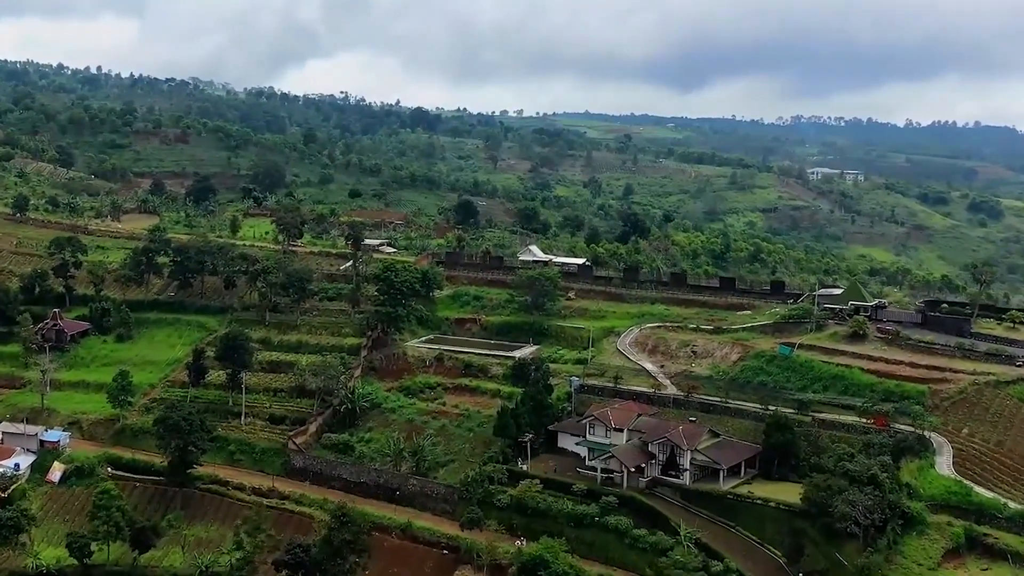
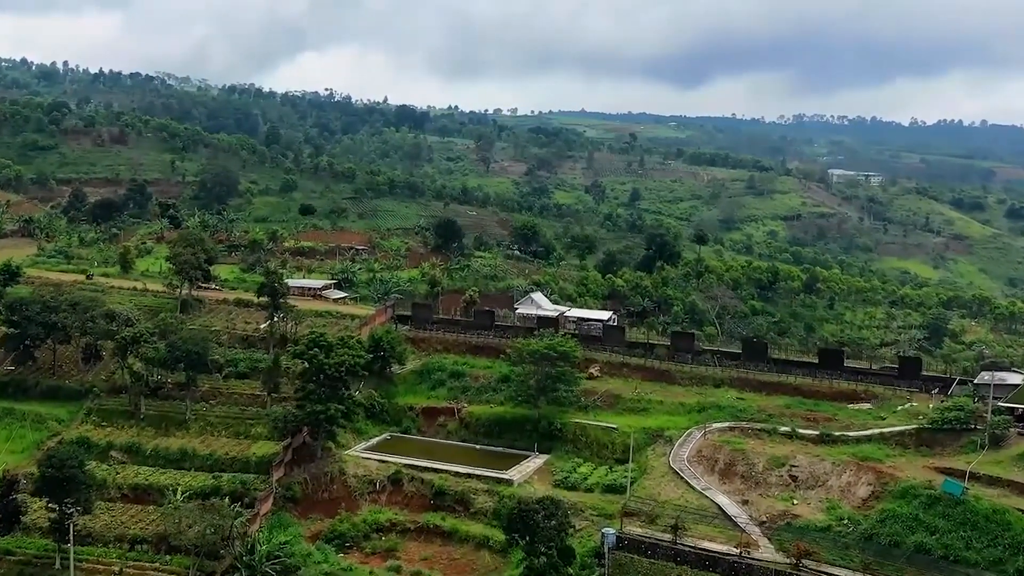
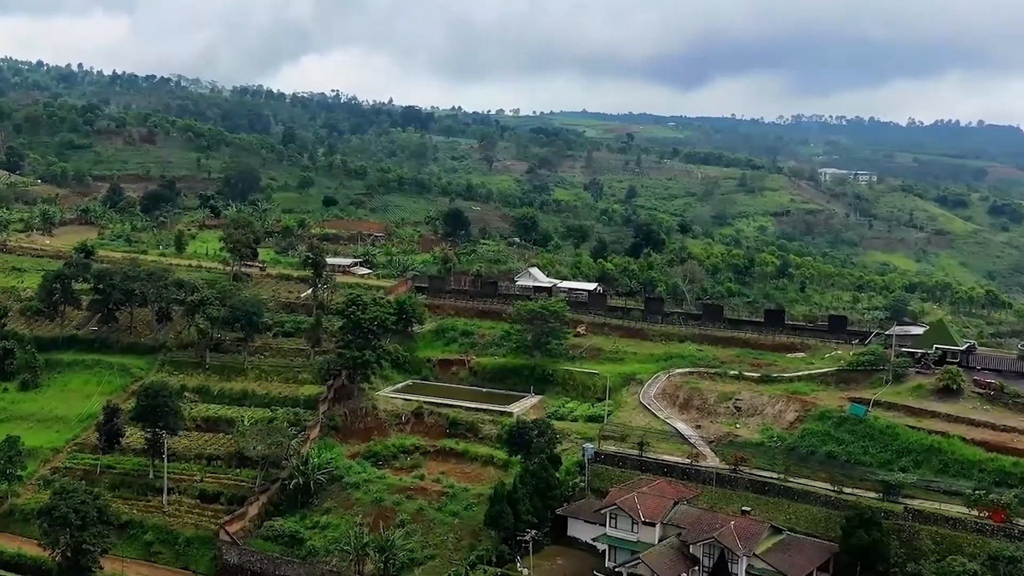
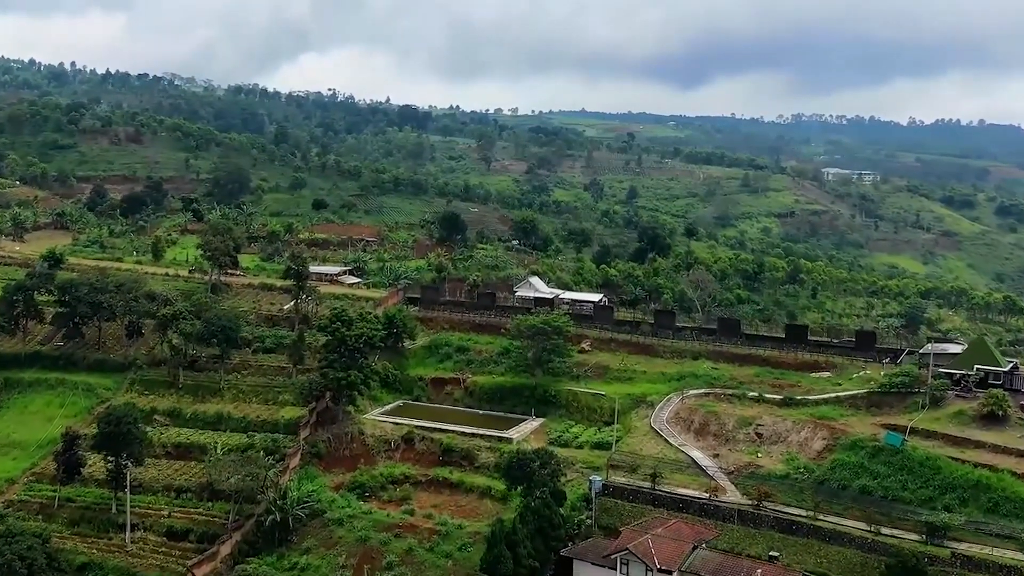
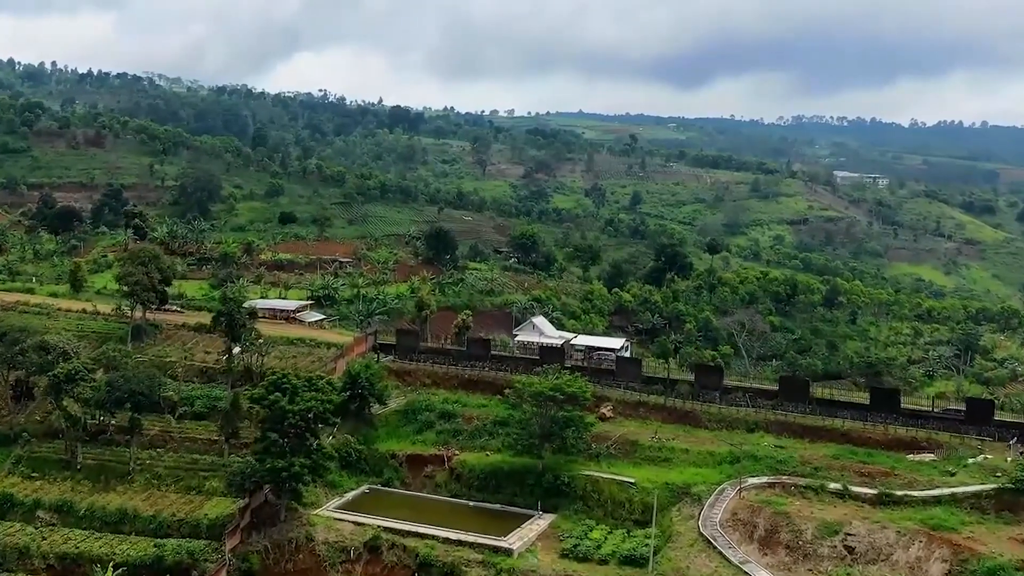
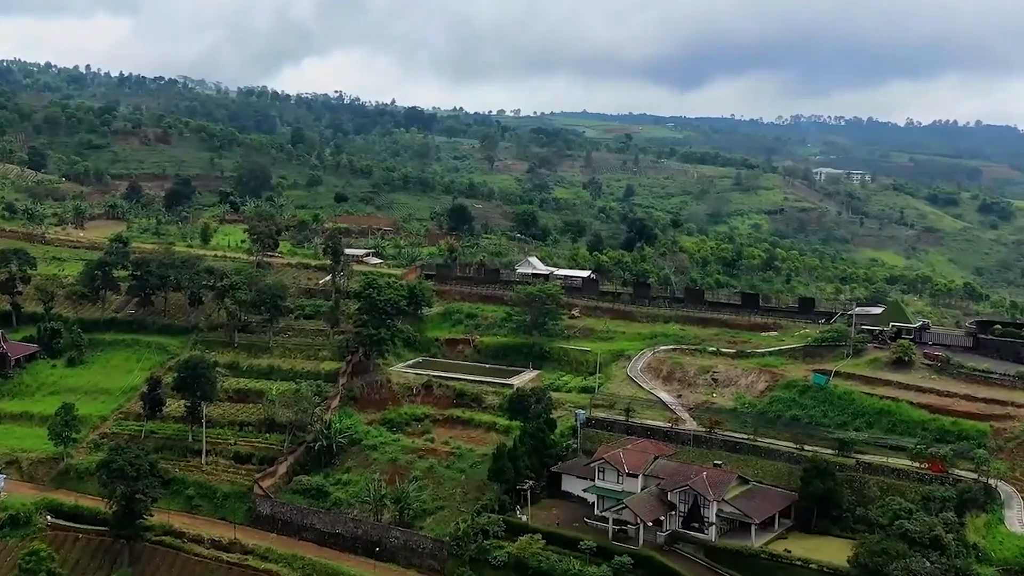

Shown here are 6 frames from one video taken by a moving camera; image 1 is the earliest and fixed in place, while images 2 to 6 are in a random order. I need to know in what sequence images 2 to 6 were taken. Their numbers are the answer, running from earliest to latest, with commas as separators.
6, 3, 4, 2, 5
